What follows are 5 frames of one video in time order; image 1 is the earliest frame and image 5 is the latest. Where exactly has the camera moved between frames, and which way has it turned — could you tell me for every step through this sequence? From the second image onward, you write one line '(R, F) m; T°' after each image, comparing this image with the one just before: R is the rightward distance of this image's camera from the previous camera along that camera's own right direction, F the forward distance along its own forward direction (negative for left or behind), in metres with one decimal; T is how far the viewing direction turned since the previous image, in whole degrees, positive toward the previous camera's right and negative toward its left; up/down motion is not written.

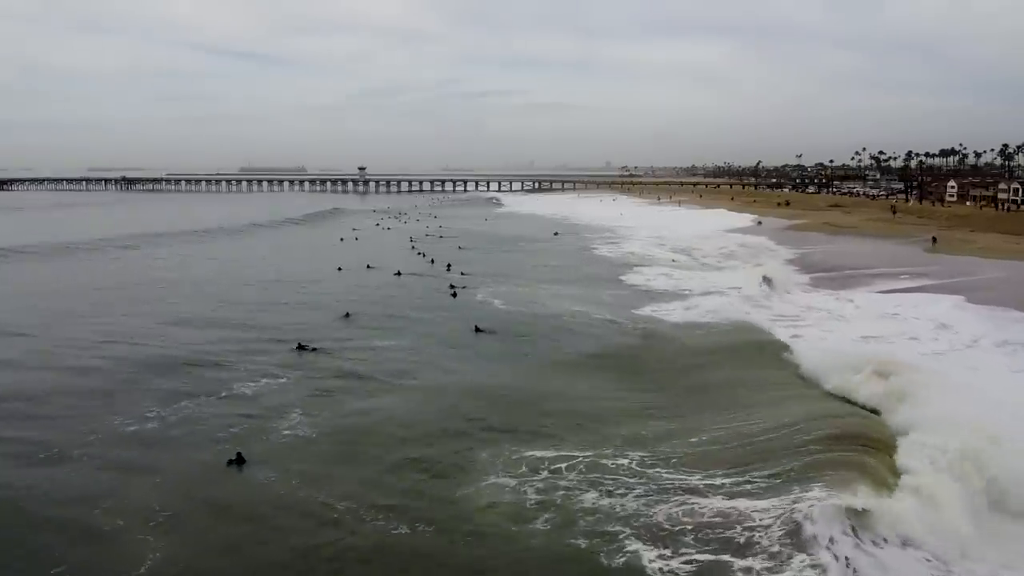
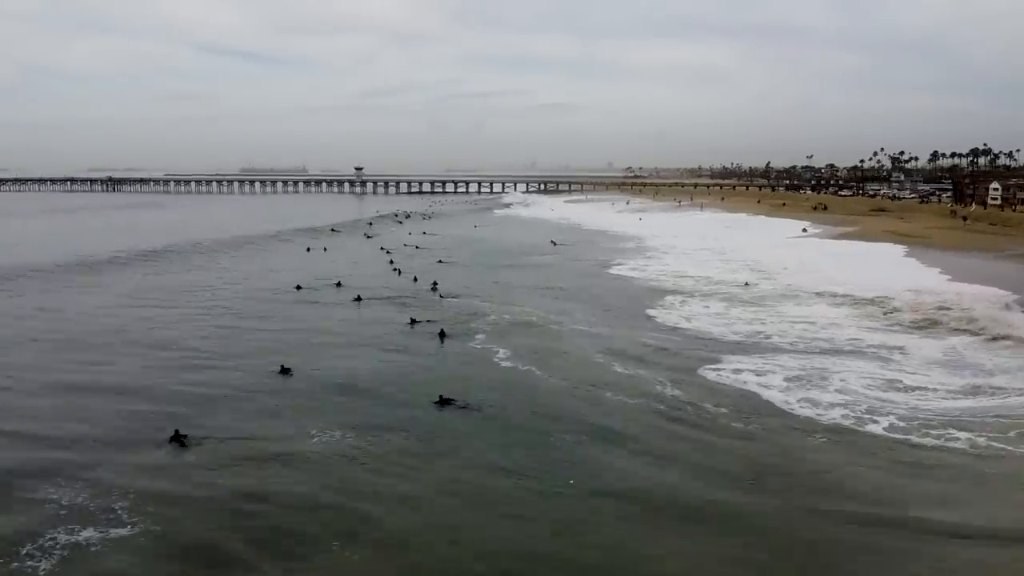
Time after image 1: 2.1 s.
(-0.3, +7.3) m; 0°
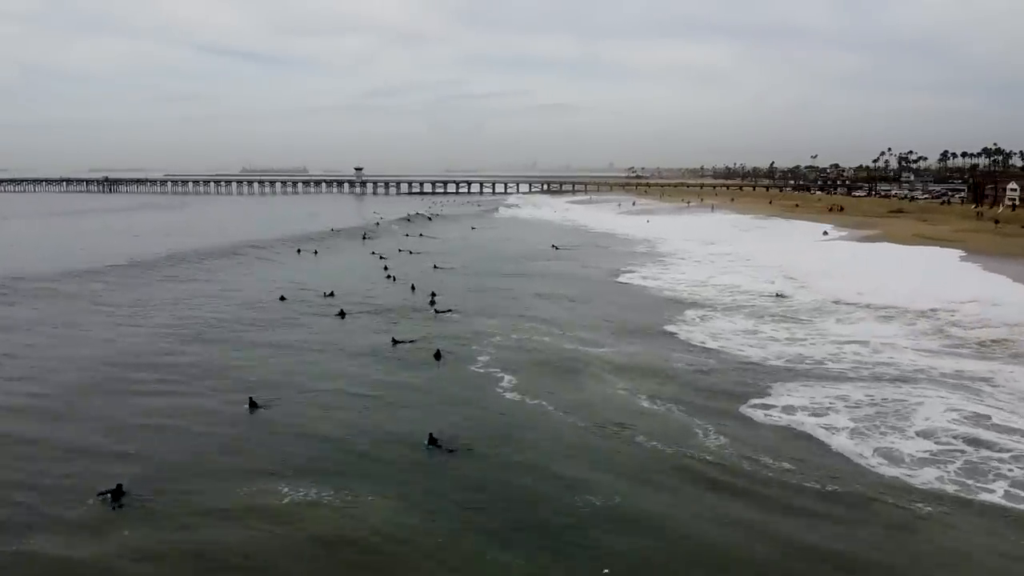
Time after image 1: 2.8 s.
(-0.2, +2.4) m; 0°
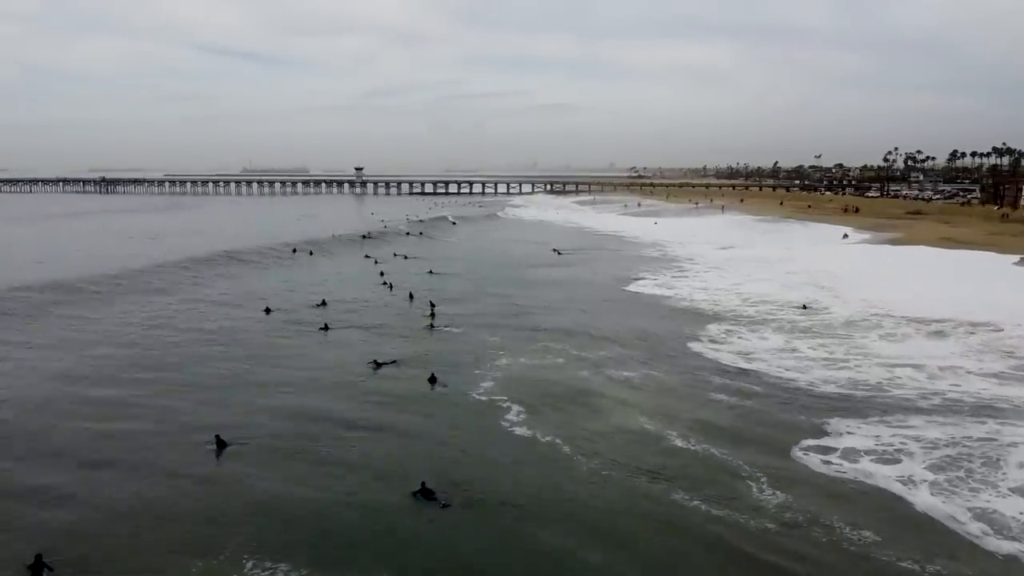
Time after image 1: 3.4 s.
(-0.2, +2.0) m; 0°
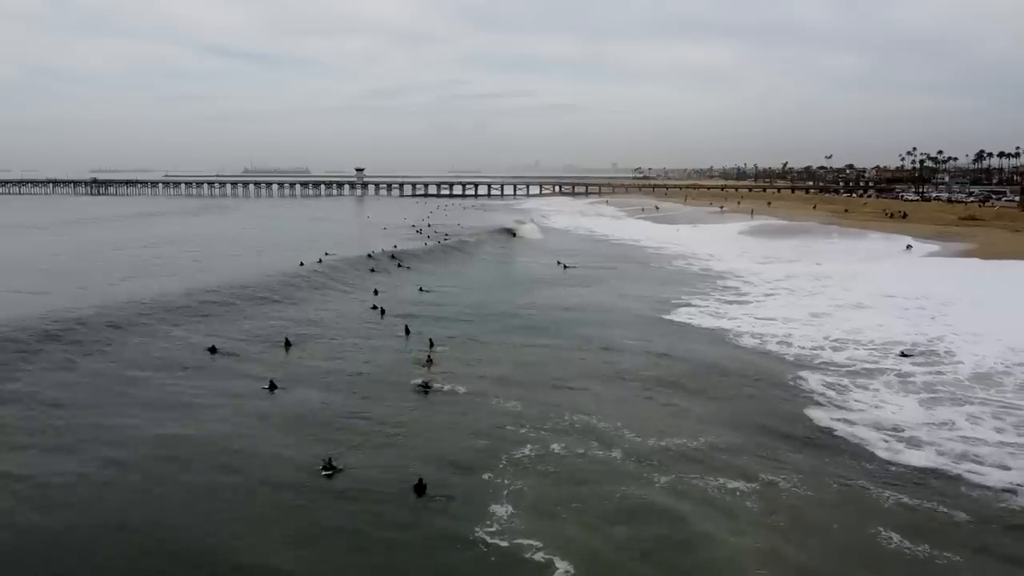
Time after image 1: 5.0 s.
(-0.5, +5.3) m; 0°
